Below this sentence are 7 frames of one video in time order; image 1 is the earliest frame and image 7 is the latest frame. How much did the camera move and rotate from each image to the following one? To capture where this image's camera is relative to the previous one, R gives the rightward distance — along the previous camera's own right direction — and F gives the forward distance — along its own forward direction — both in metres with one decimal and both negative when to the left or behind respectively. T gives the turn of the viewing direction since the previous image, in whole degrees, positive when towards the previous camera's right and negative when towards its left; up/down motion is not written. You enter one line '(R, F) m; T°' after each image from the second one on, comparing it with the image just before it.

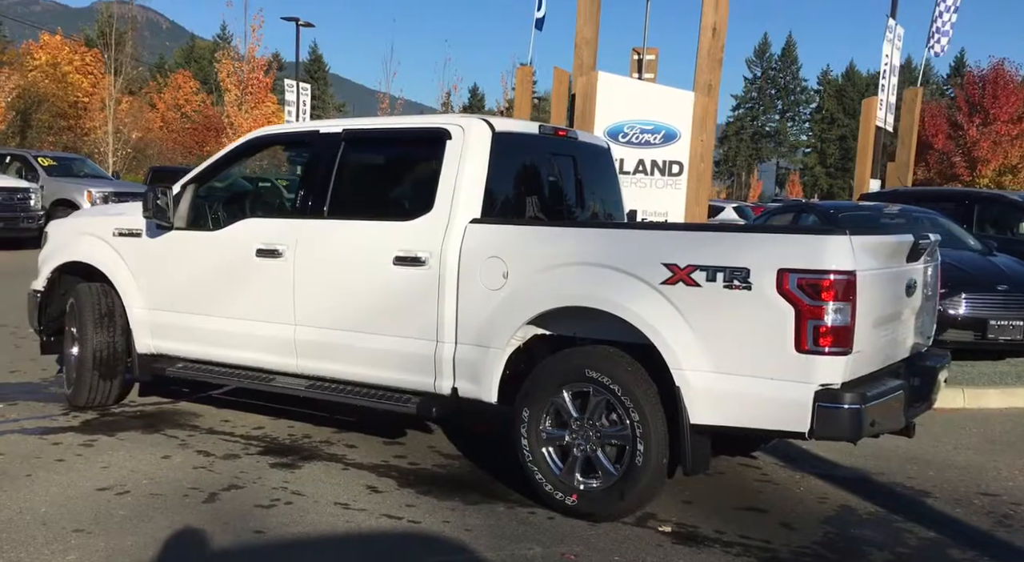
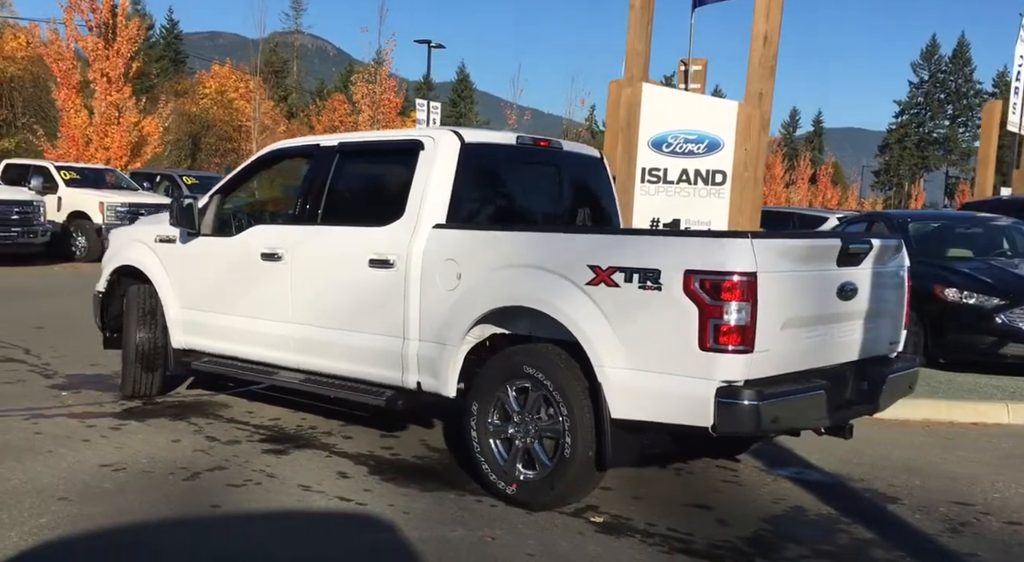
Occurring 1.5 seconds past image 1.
(+1.1, -0.2) m; -9°
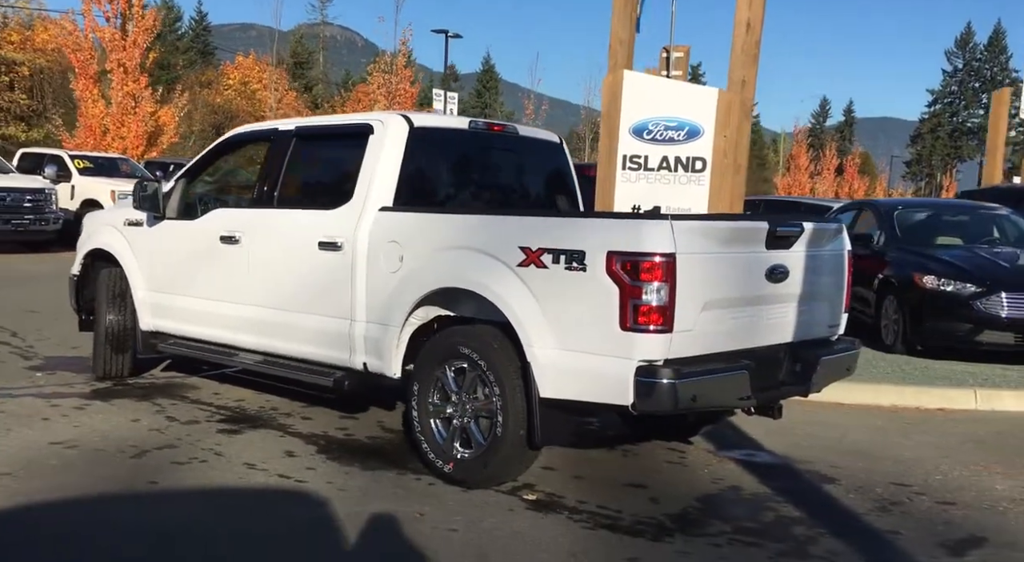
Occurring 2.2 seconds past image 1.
(+0.5, -0.1) m; -1°
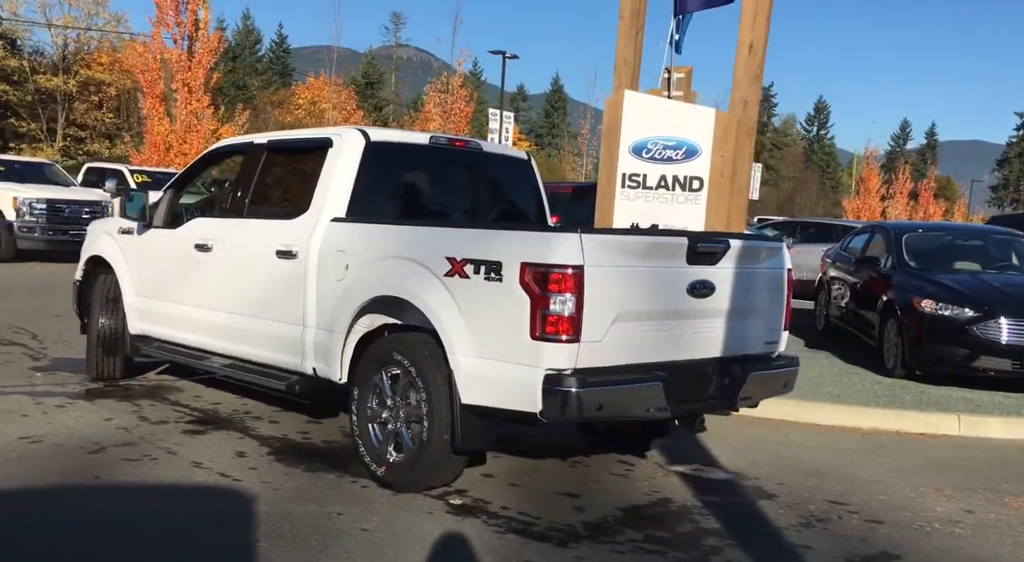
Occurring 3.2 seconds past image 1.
(+0.7, -0.1) m; -4°
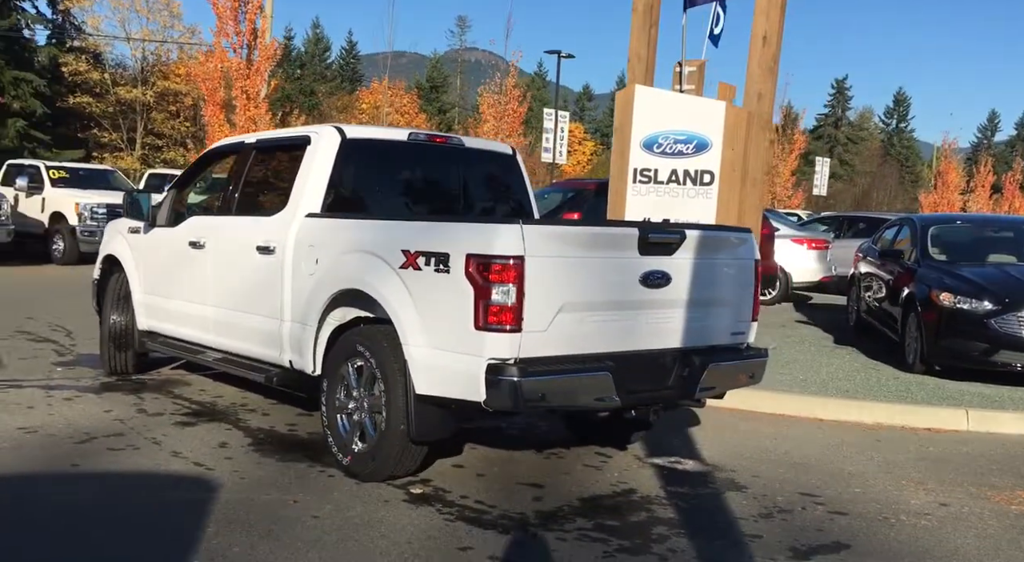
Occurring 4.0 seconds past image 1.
(+0.6, 0.0) m; -4°
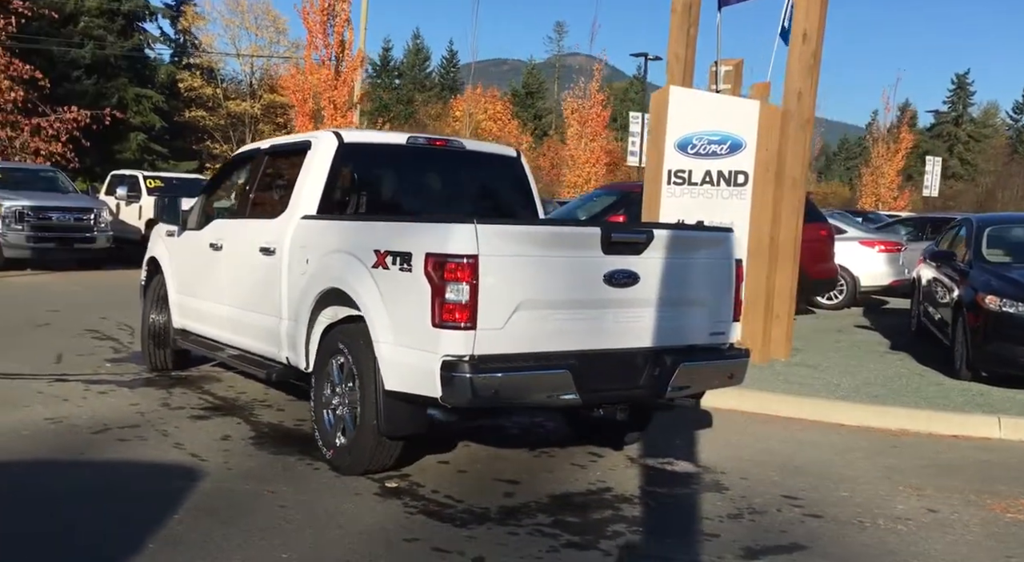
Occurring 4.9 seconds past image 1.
(+0.7, -0.1) m; -6°
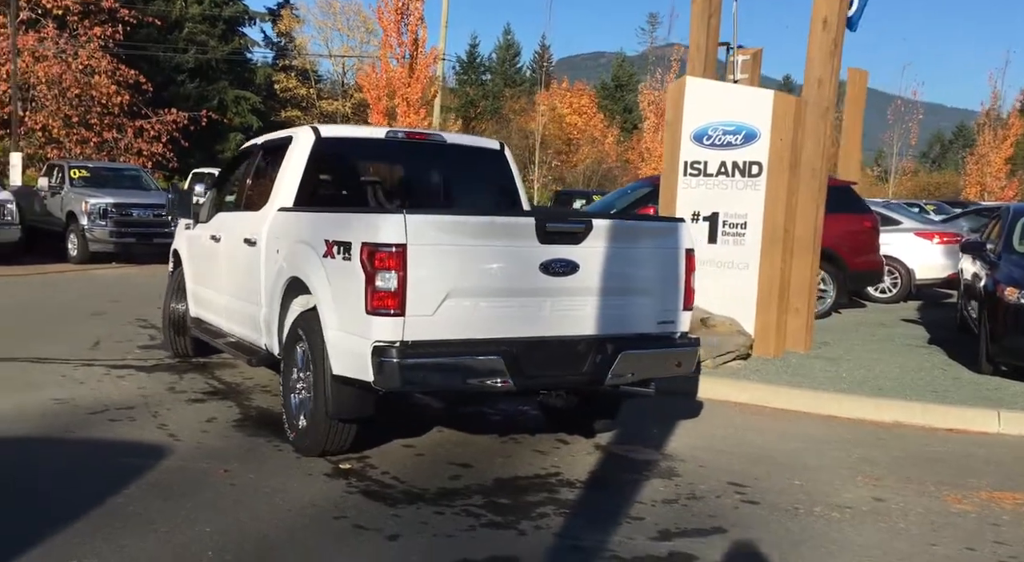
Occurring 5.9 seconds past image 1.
(+0.8, -0.1) m; -5°
